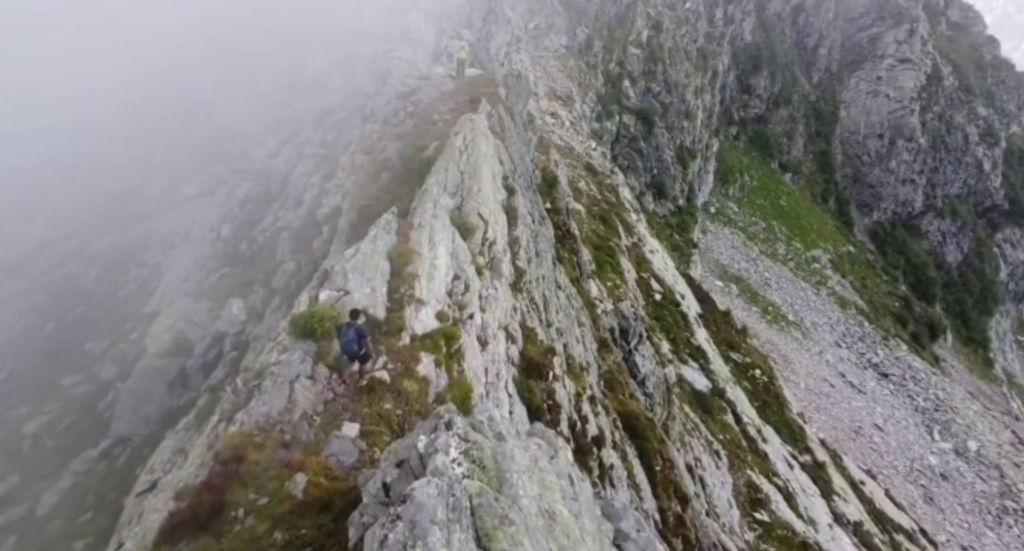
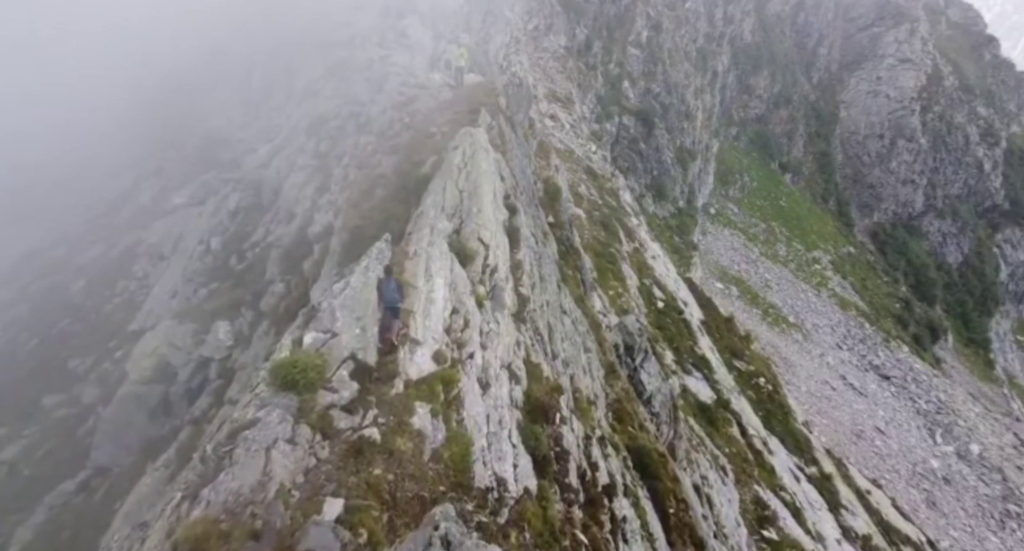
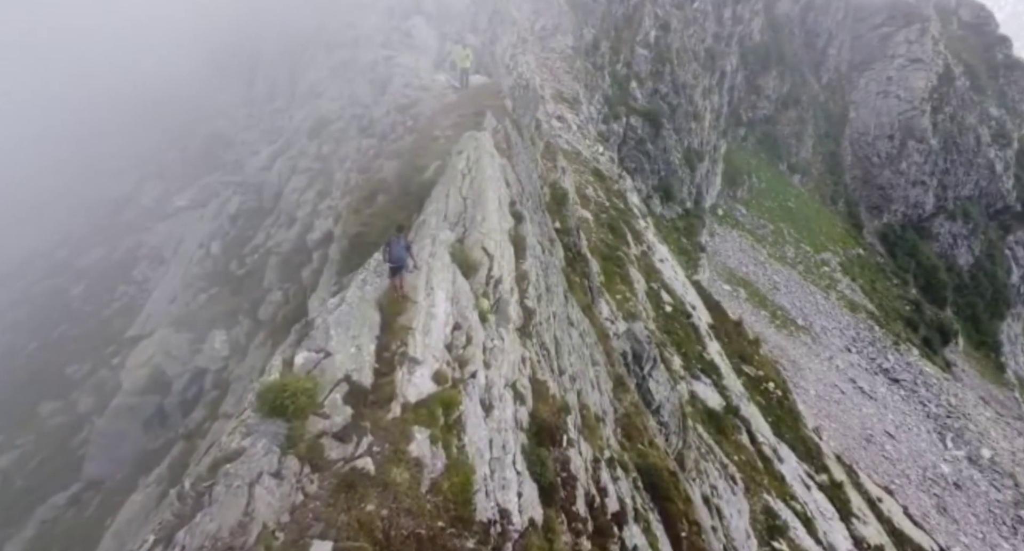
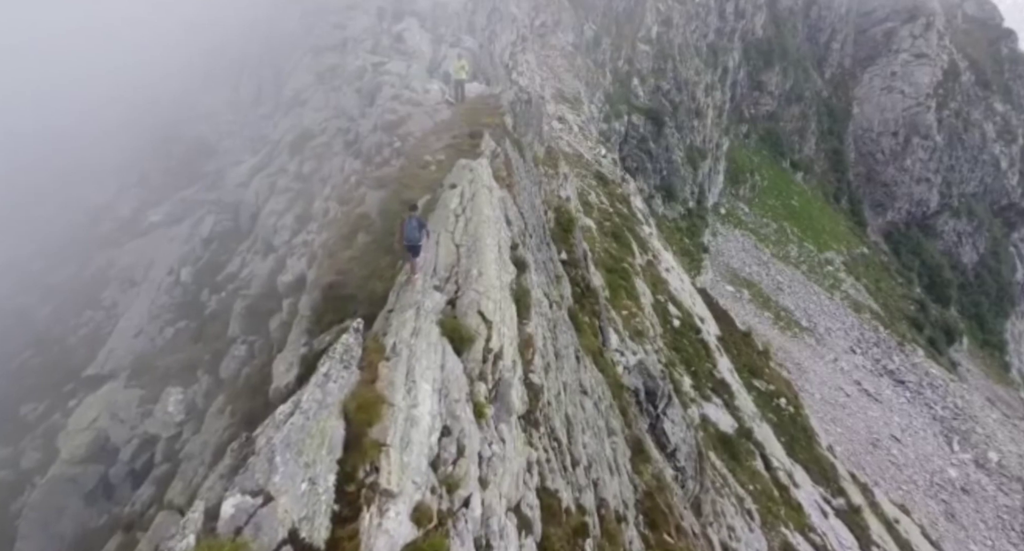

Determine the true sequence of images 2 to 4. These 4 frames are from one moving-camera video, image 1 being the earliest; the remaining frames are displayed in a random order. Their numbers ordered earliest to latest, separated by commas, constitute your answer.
2, 3, 4
